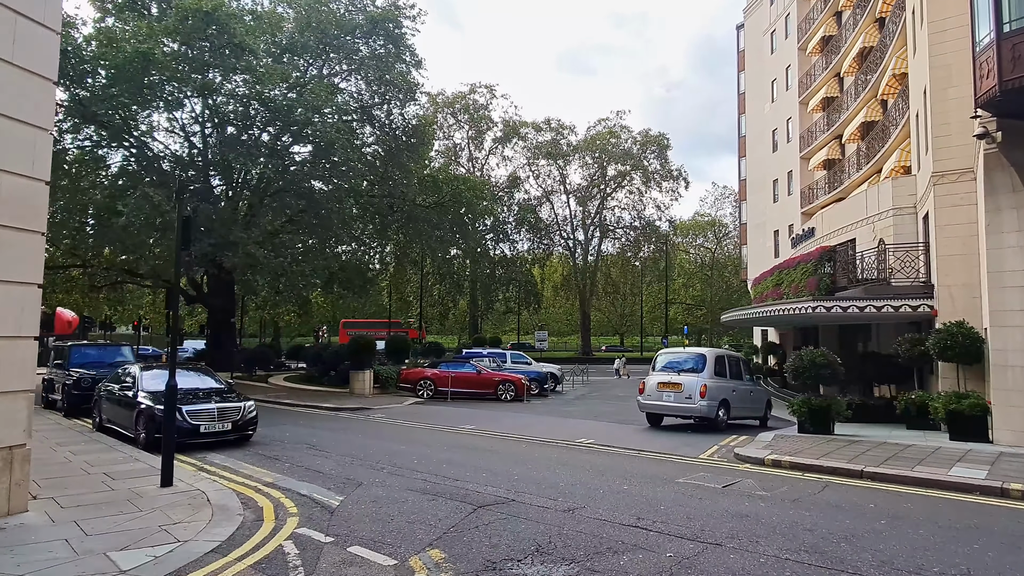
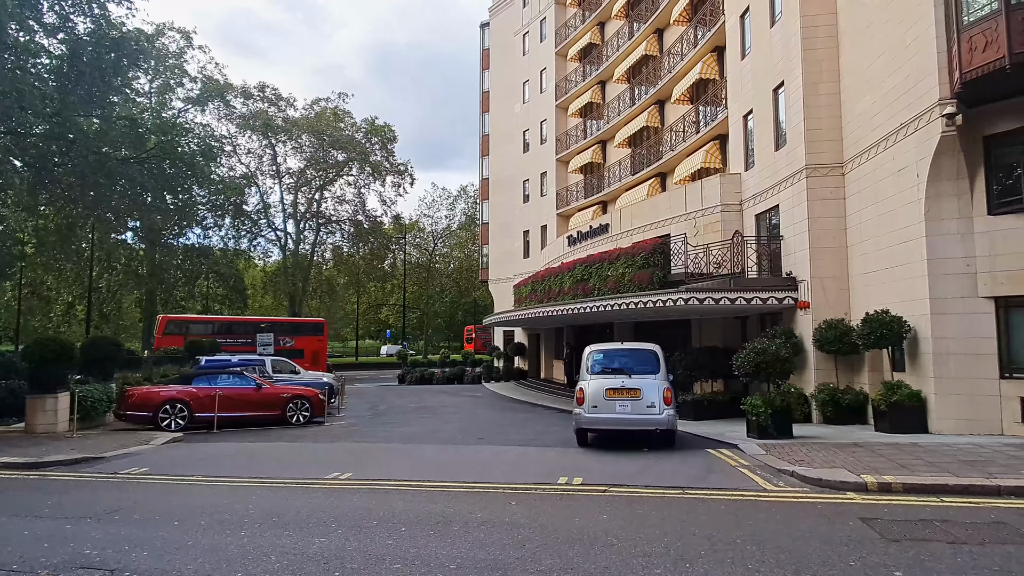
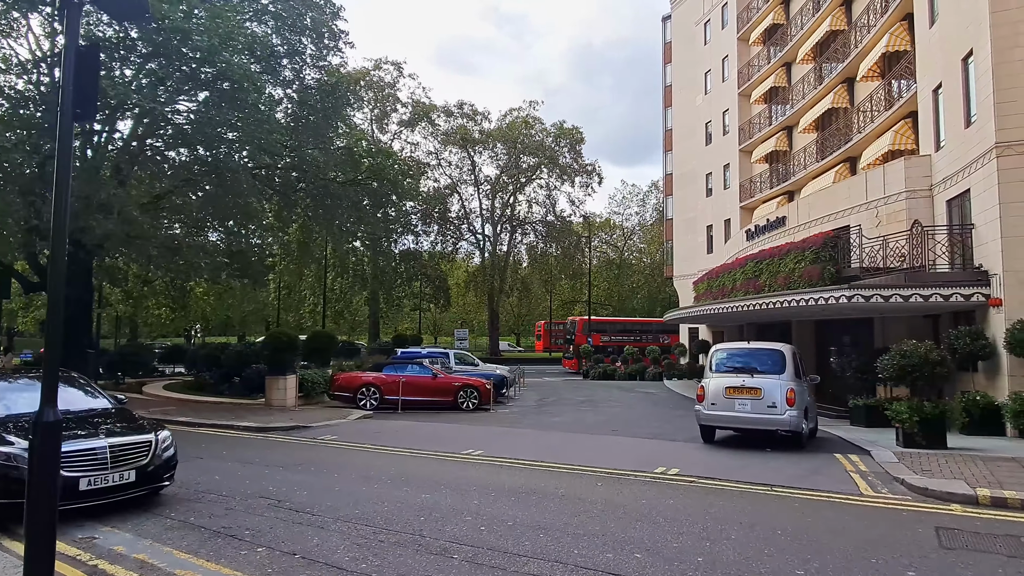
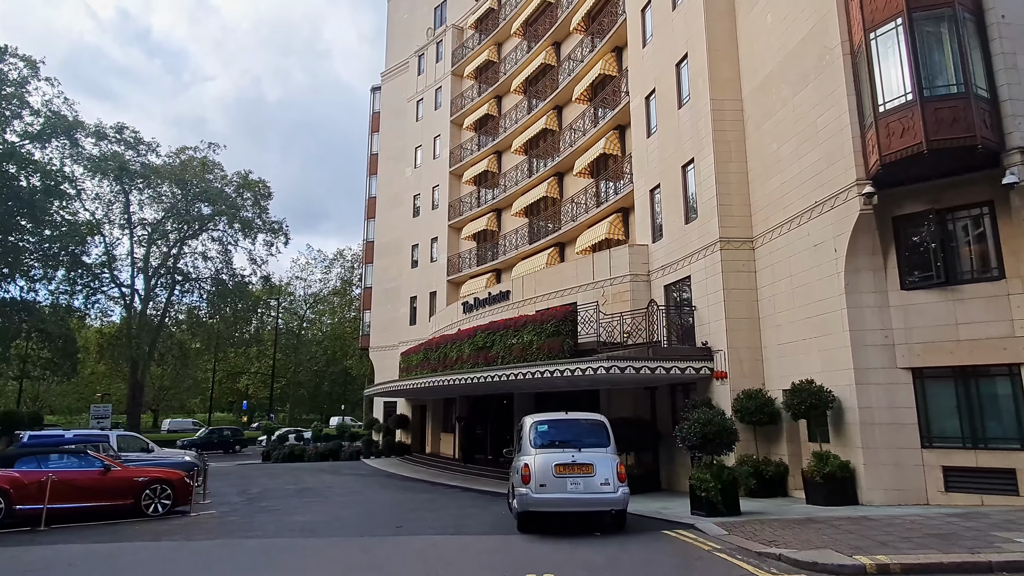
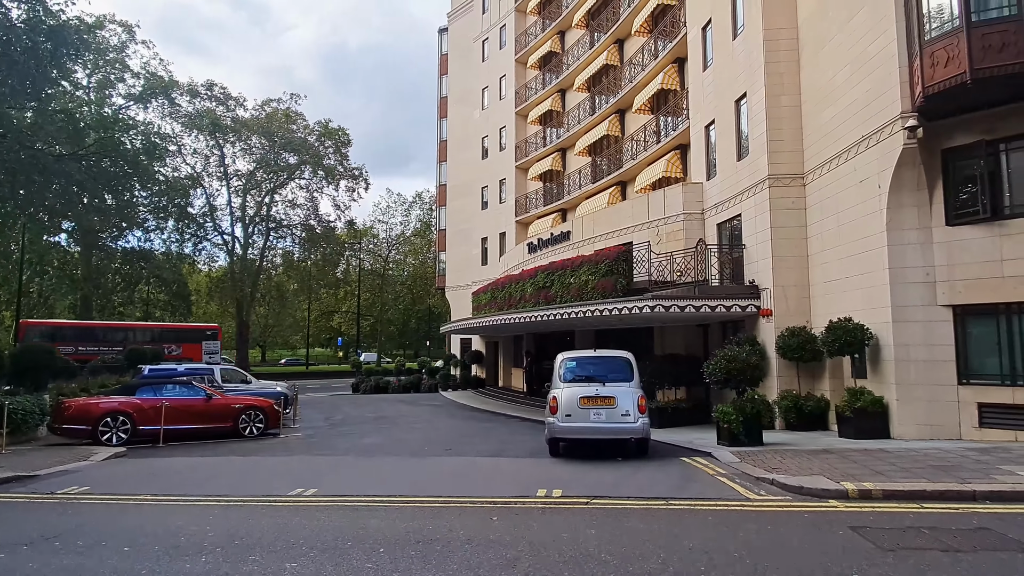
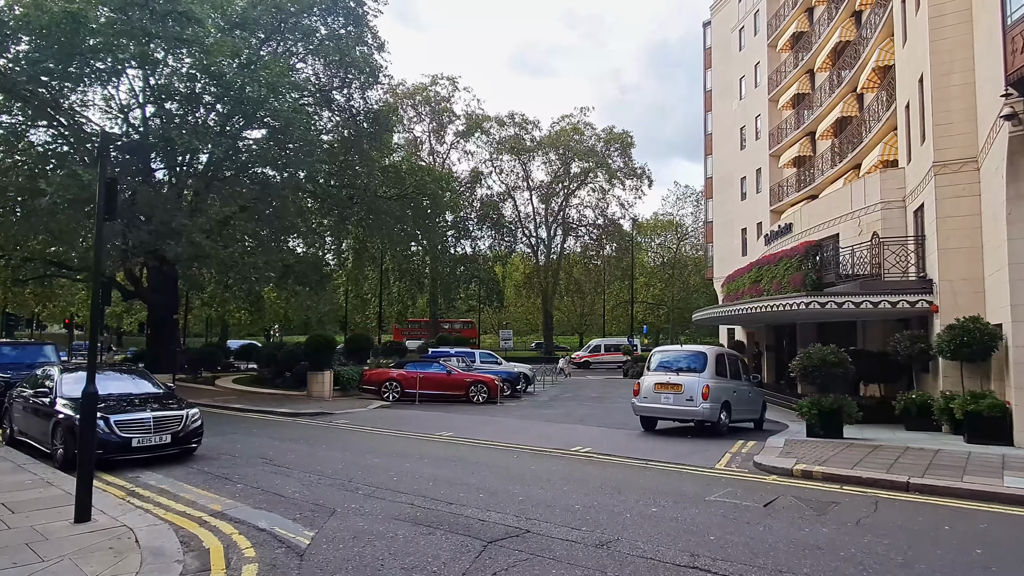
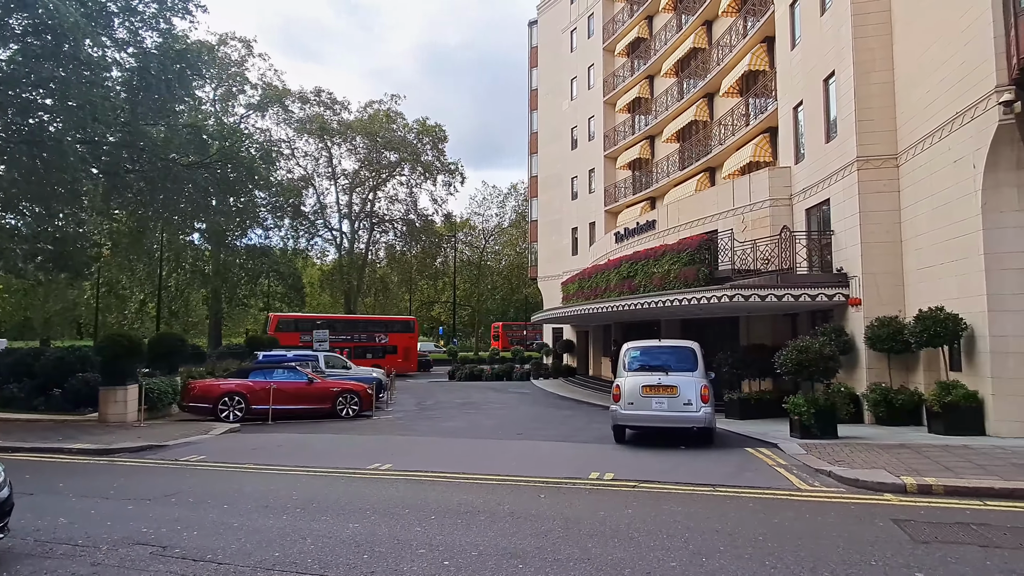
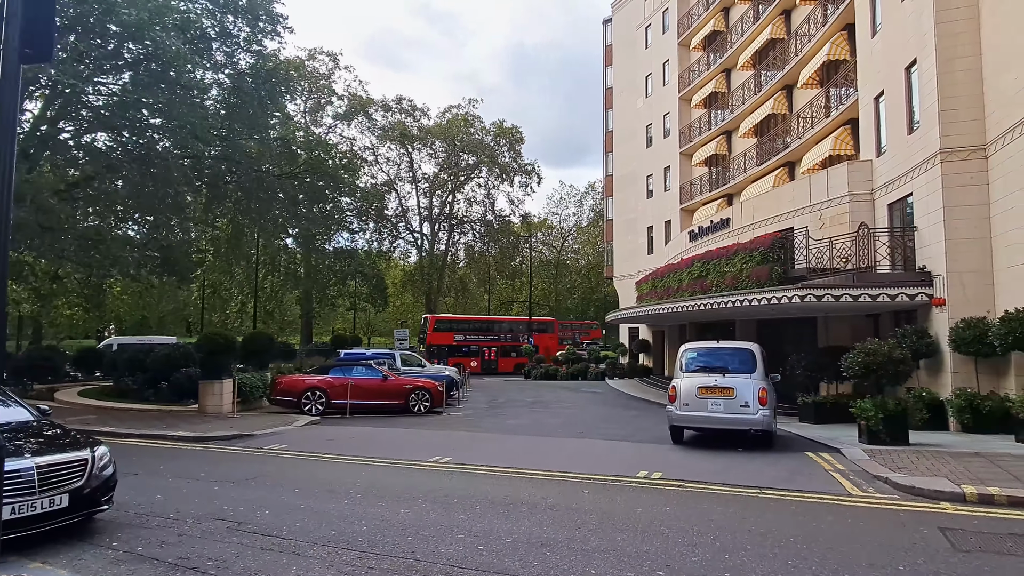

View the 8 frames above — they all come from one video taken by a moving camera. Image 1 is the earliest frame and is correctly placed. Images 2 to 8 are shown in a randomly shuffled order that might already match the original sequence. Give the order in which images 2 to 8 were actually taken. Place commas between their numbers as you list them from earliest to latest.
6, 3, 8, 7, 2, 5, 4
